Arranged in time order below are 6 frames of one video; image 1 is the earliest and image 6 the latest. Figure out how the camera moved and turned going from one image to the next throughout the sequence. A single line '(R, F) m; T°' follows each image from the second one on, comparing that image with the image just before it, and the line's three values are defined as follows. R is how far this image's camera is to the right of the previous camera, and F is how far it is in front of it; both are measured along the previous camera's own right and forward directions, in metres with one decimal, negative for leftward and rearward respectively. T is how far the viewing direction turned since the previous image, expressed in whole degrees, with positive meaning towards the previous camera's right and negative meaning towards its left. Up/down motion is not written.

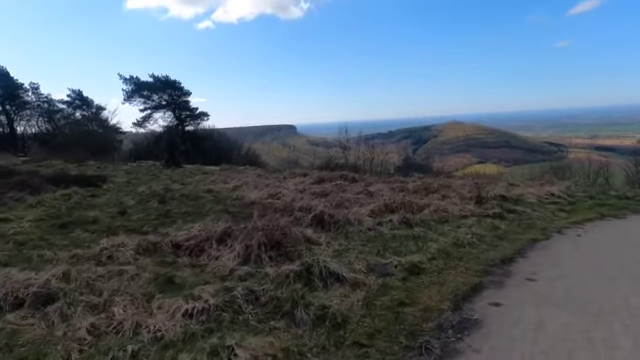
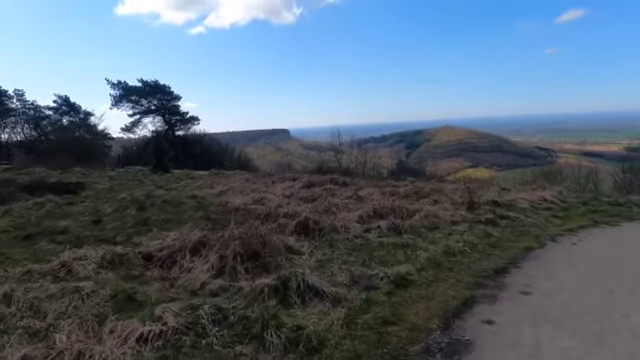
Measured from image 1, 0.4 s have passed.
(+0.2, +0.4) m; +1°
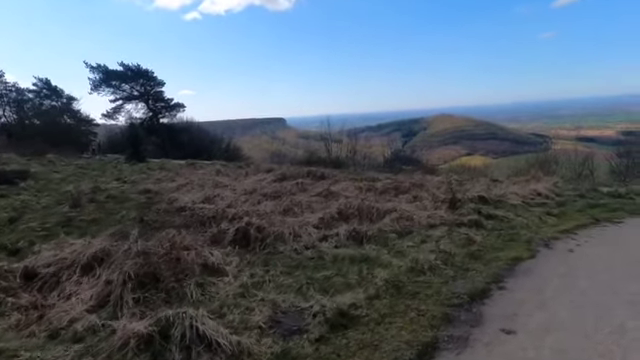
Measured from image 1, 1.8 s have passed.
(+0.9, +1.3) m; +1°
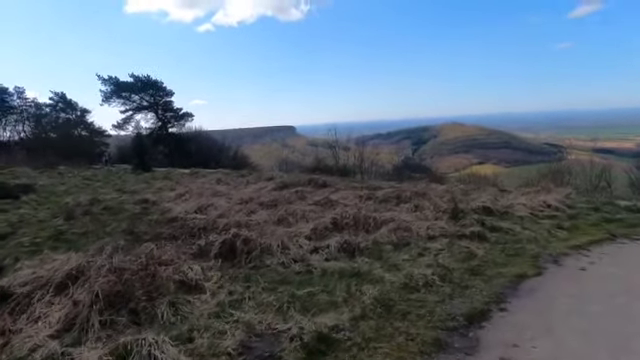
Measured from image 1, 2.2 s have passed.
(+0.3, +0.3) m; -2°
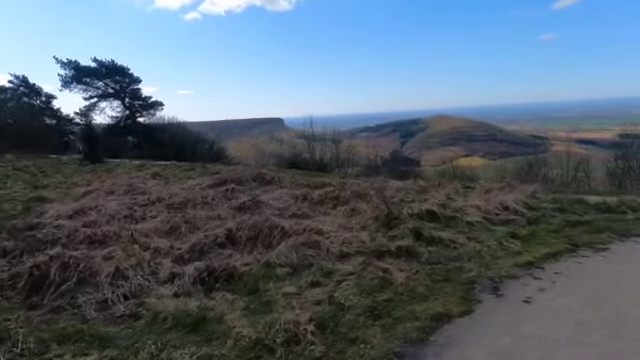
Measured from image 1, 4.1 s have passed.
(+1.7, +1.6) m; +2°
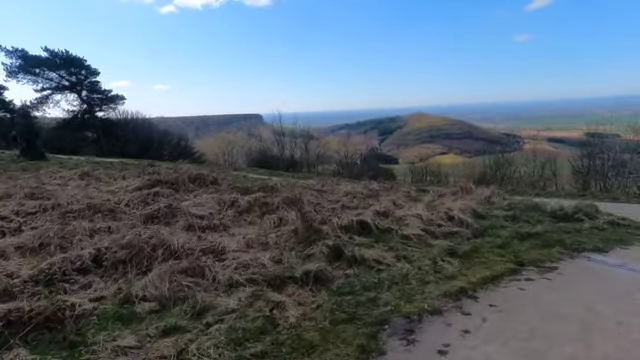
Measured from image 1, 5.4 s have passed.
(+1.2, +1.0) m; +3°
